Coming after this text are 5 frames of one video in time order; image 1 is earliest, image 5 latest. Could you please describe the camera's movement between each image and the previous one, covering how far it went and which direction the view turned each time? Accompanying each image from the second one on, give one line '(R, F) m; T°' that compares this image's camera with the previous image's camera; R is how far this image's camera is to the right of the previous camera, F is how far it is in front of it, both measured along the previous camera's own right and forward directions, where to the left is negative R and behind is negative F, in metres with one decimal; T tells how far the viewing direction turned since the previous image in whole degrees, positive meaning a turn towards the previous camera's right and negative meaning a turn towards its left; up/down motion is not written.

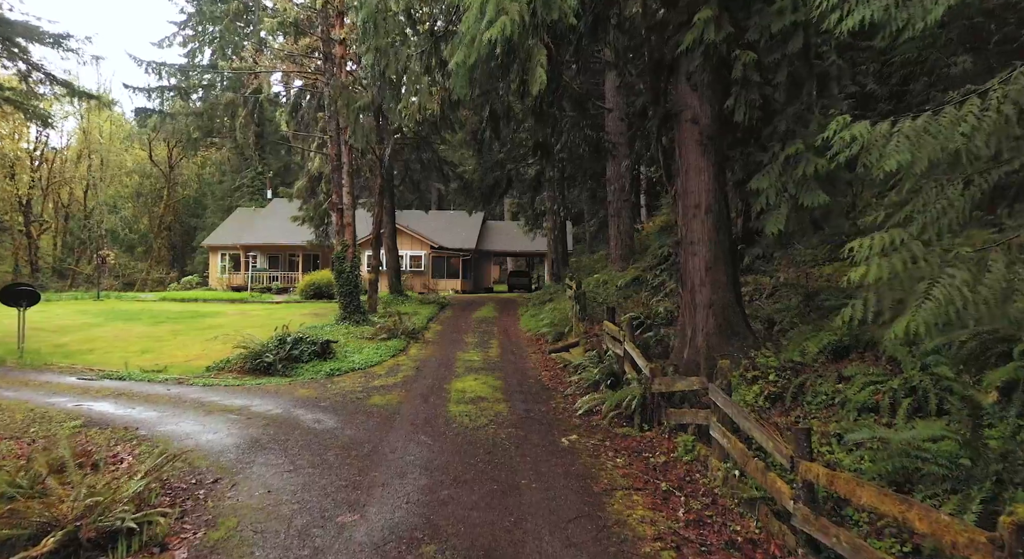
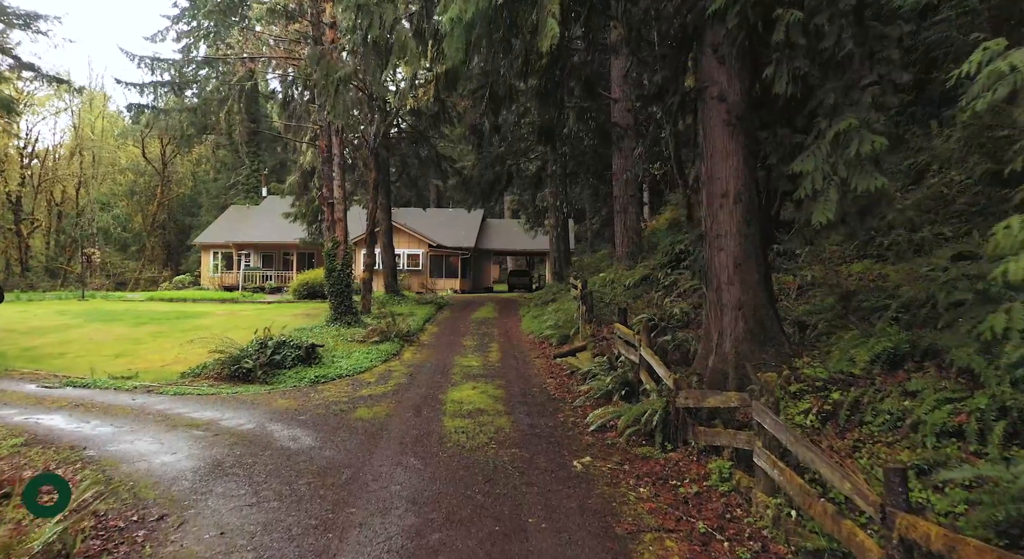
(0.0, +0.8) m; 0°
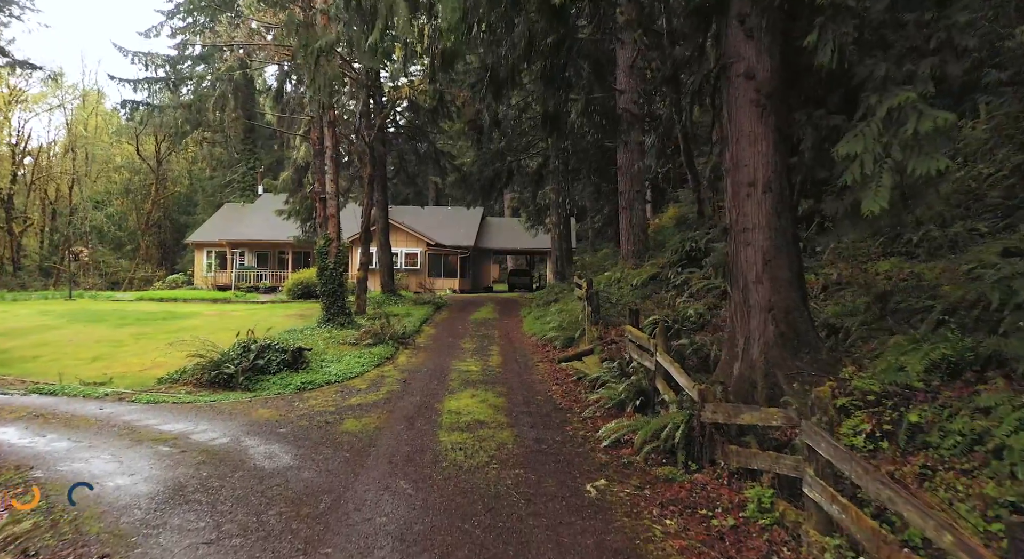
(0.0, +0.6) m; 0°
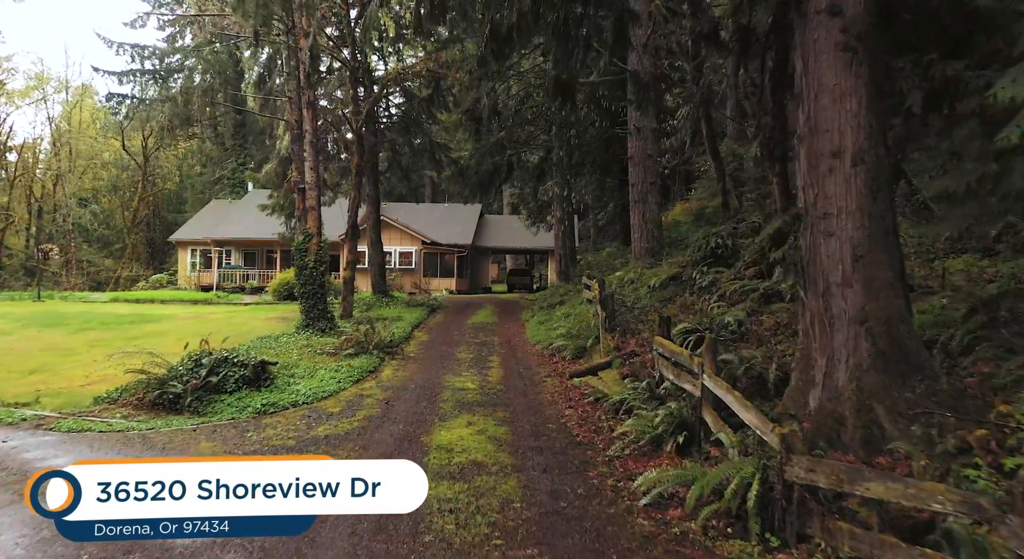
(-0.1, +1.4) m; 0°
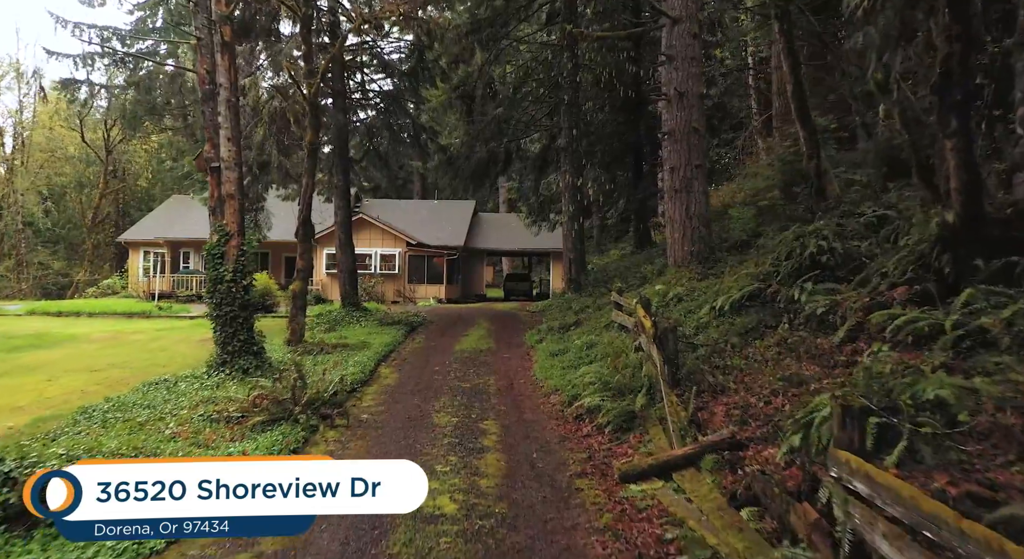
(-0.1, +3.4) m; +1°
